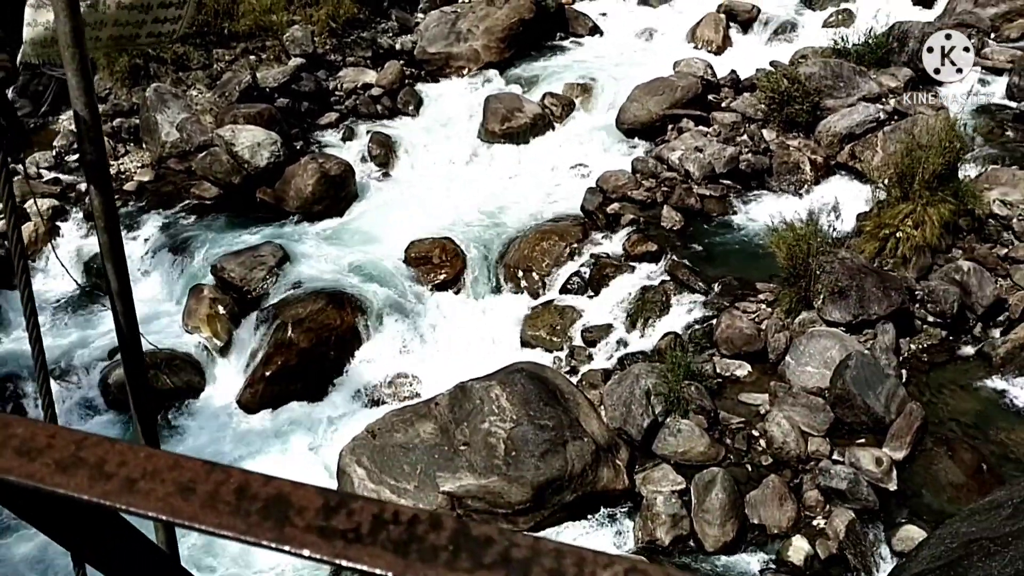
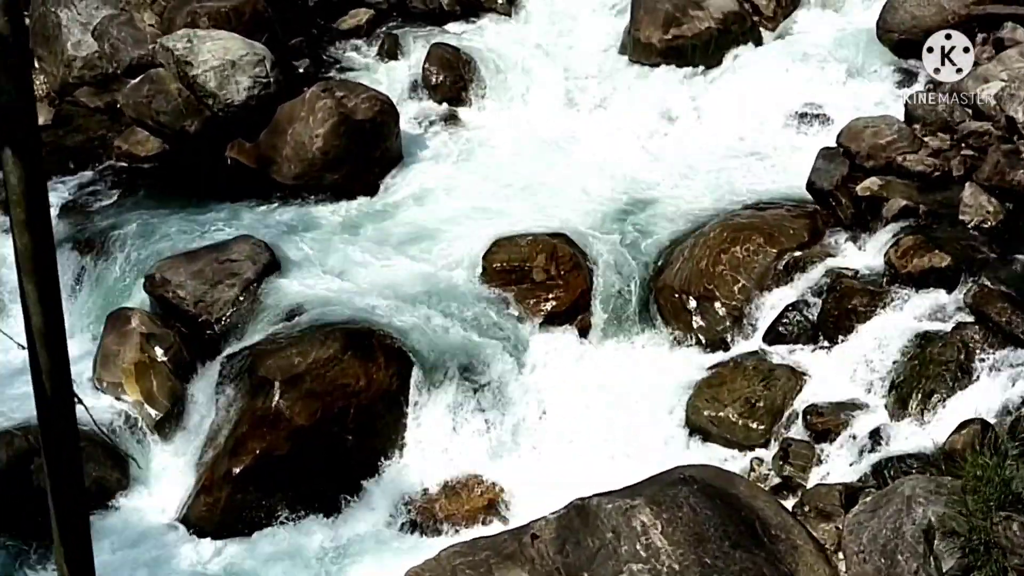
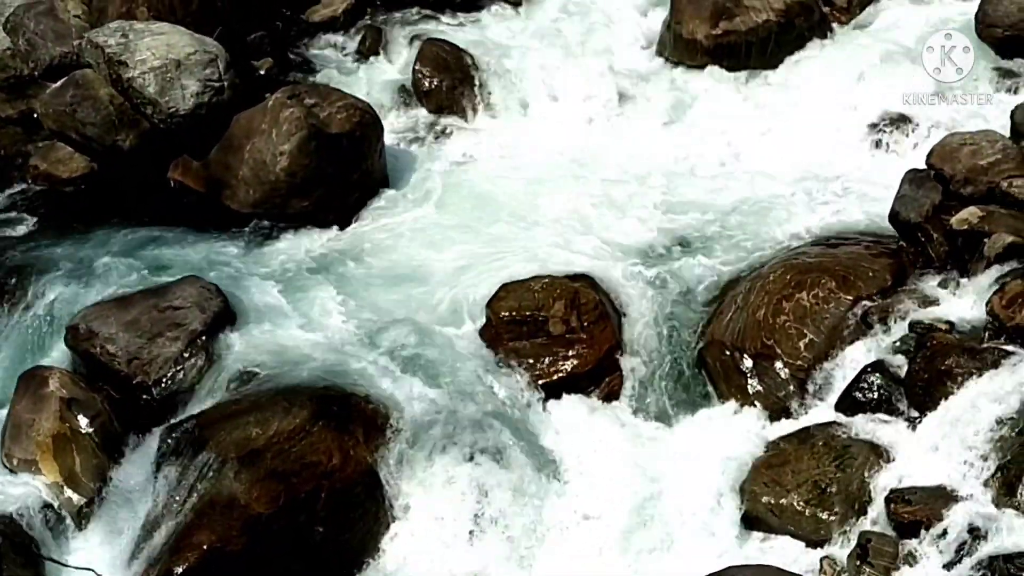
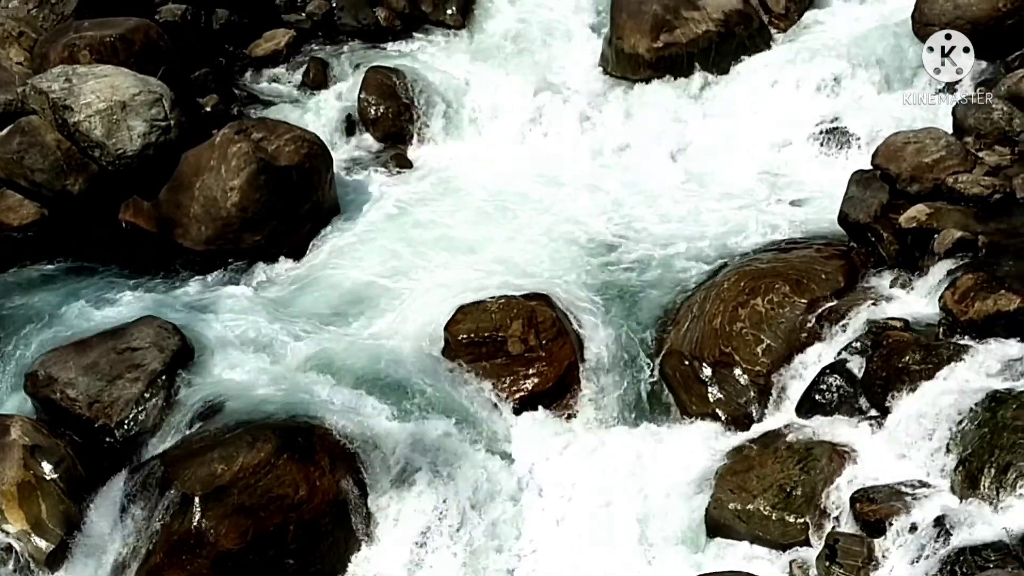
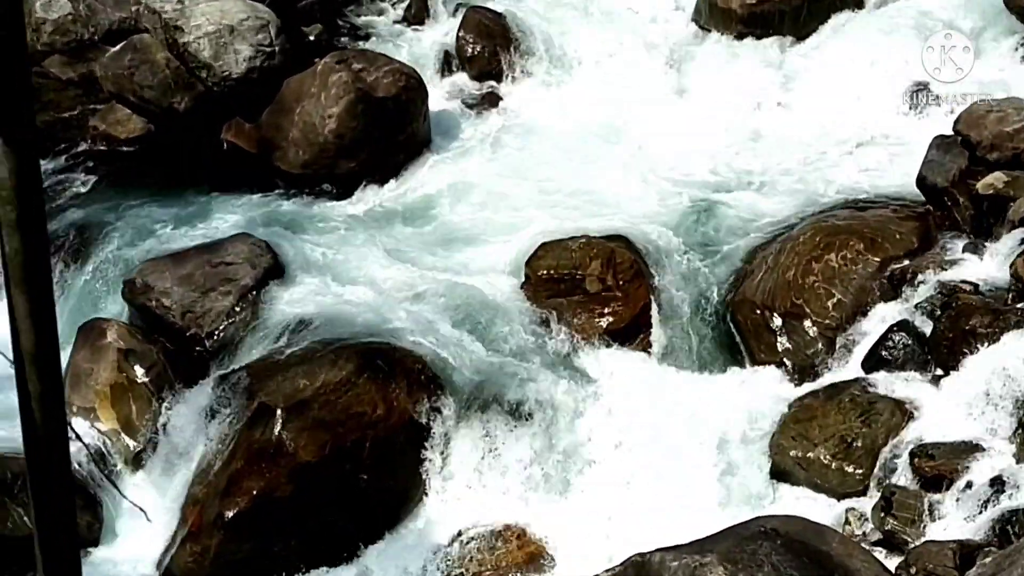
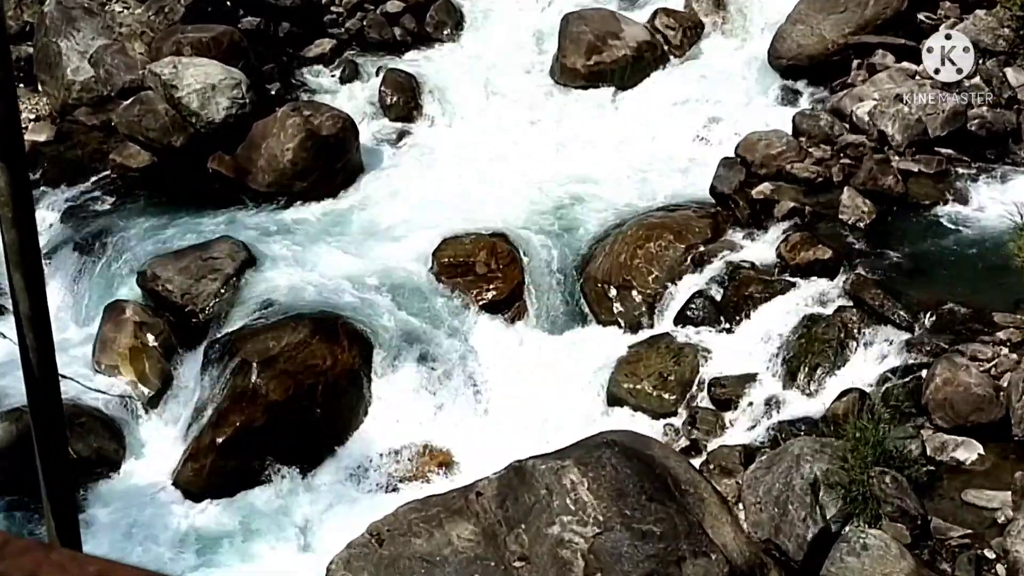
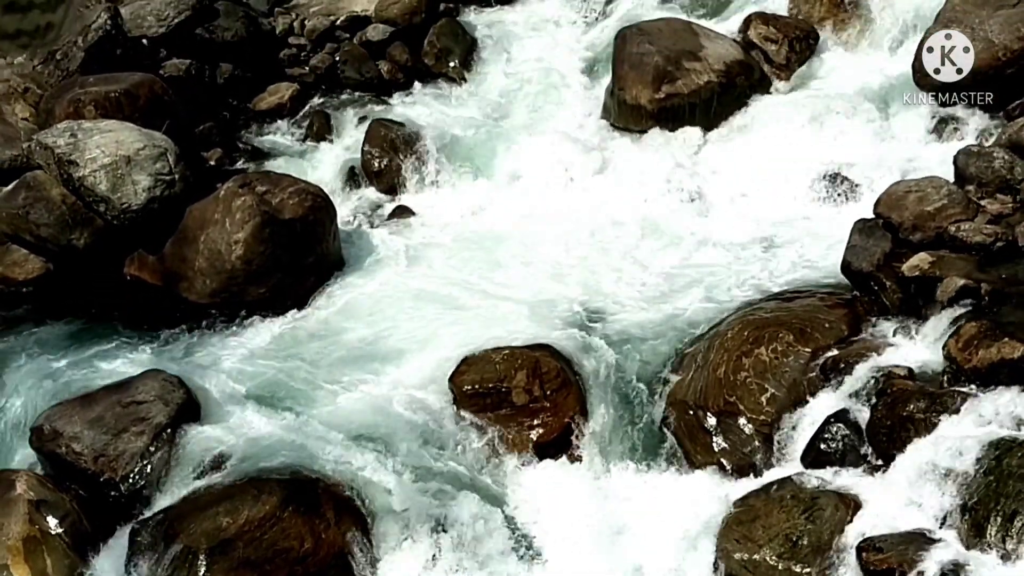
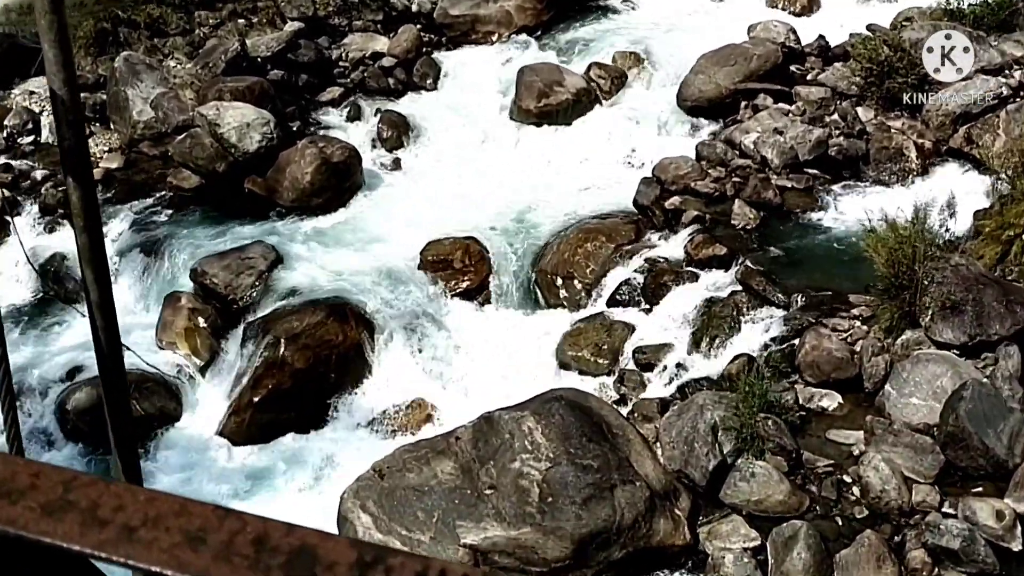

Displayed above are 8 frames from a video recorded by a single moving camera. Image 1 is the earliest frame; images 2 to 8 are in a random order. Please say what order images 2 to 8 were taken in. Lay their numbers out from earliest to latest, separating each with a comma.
8, 6, 2, 5, 3, 4, 7
